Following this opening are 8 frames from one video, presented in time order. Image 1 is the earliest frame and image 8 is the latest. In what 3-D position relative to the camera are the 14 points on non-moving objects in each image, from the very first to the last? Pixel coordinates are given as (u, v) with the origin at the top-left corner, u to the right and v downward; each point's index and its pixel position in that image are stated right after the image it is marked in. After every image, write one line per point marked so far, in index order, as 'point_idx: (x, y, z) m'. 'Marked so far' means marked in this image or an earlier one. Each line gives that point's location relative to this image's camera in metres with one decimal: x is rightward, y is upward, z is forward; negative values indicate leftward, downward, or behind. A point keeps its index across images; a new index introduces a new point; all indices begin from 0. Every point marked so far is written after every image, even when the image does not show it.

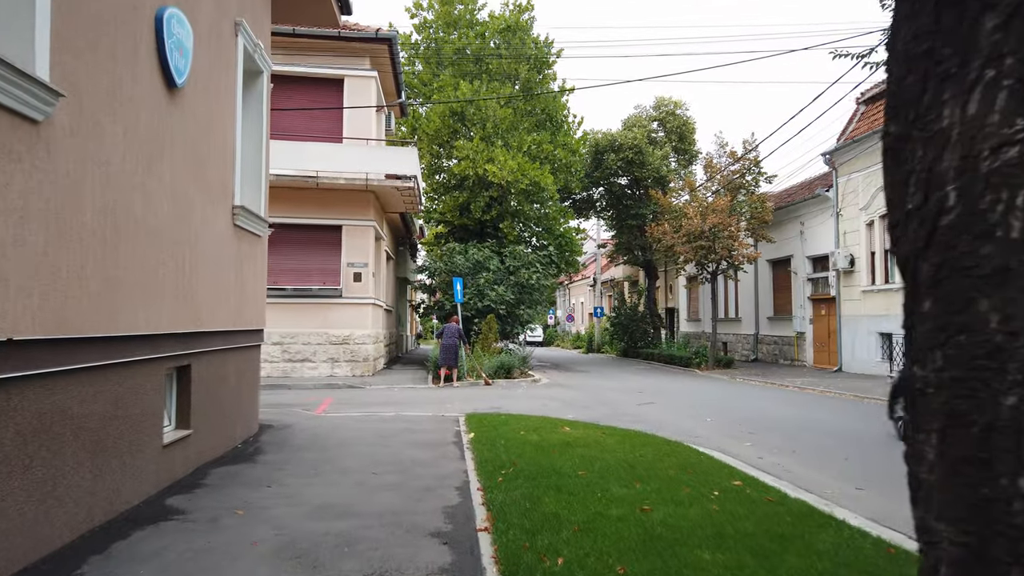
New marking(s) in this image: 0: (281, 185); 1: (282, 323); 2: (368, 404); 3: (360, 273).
0: (-5.6, +2.5, +18.0) m
1: (-5.6, -0.9, +18.1) m
2: (-2.5, -2.0, +12.8) m
3: (-3.8, +0.4, +18.6) m
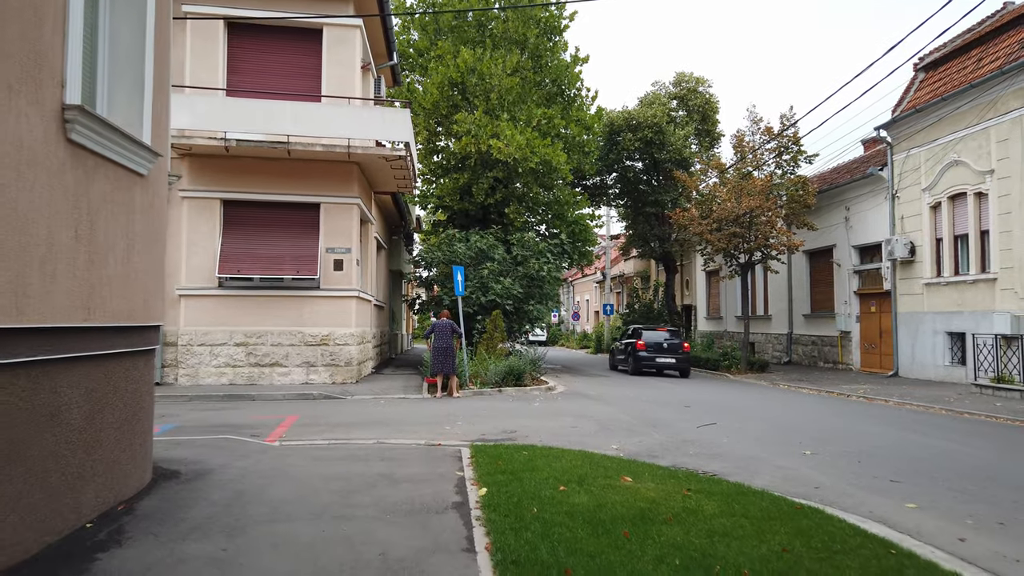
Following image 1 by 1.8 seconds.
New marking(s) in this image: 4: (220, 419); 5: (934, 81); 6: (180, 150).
0: (-5.4, +2.7, +14.9) m
1: (-5.3, -0.7, +15.1) m
2: (-2.2, -1.8, +9.8) m
3: (-3.6, +0.6, +15.6) m
4: (-4.0, -1.8, +10.3) m
5: (+11.1, +5.4, +19.7) m
6: (-6.5, +2.7, +14.7) m
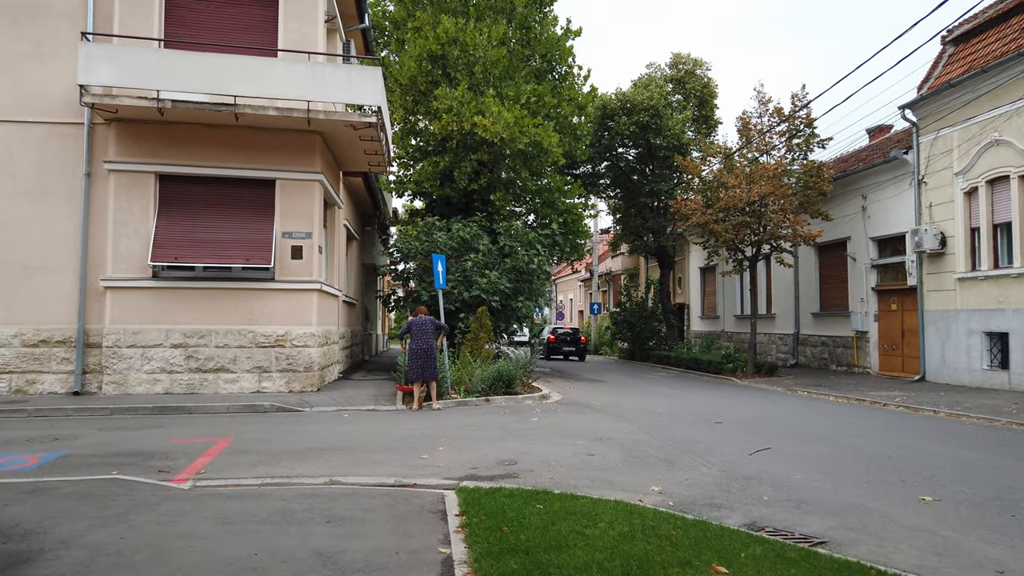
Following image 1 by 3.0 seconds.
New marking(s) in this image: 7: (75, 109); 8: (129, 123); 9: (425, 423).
0: (-5.5, +2.8, +12.6) m
1: (-5.5, -0.5, +12.7) m
2: (-2.3, -1.6, +7.5) m
3: (-3.8, +0.7, +13.3) m
4: (-4.1, -1.7, +8.0) m
5: (+10.8, +5.6, +17.7) m
6: (-6.7, +2.9, +12.3) m
7: (-7.4, +3.0, +12.7) m
8: (-6.5, +2.8, +12.6) m
9: (-1.1, -1.7, +9.6) m
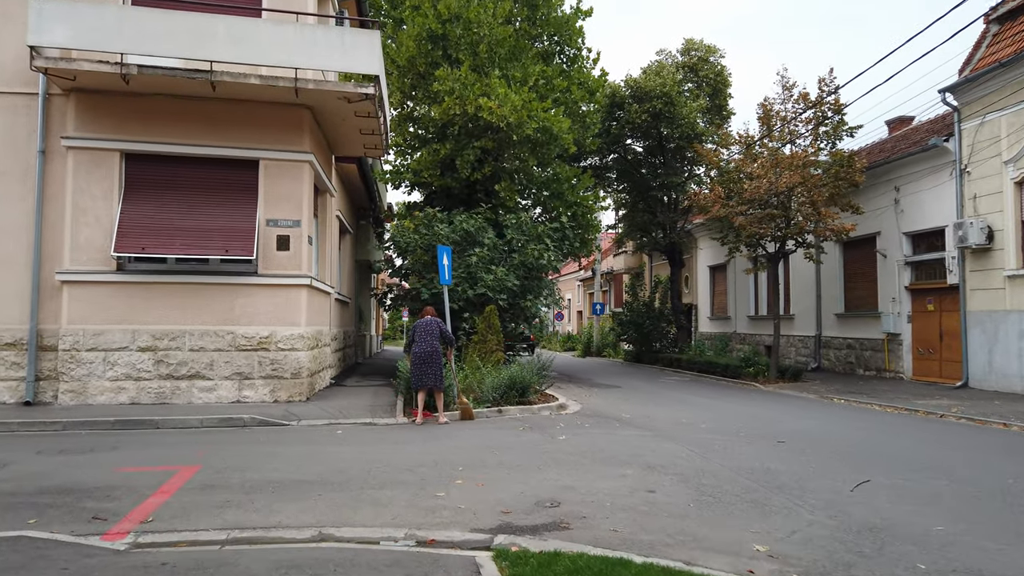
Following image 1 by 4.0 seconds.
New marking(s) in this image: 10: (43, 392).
0: (-5.3, +2.9, +11.0) m
1: (-5.3, -0.4, +11.1) m
2: (-2.0, -1.6, +5.9) m
3: (-3.5, +0.8, +11.7) m
4: (-3.8, -1.6, +6.4) m
5: (+11.0, +5.6, +16.3) m
6: (-6.4, +2.9, +10.7) m
7: (-7.2, +3.1, +11.1) m
8: (-6.2, +2.8, +11.0) m
9: (-0.8, -1.7, +8.1) m
10: (-6.7, -1.5, +10.8) m
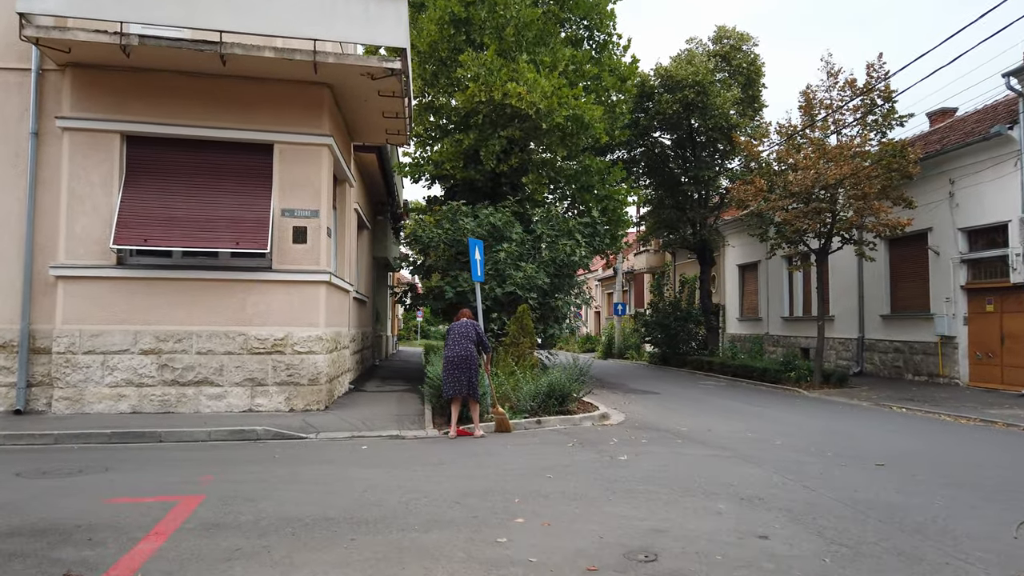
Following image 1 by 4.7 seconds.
0: (-4.7, +3.0, +9.9) m
1: (-4.7, -0.4, +10.0) m
2: (-1.5, -1.5, +4.8) m
3: (-2.9, +0.9, +10.6) m
4: (-3.3, -1.5, +5.3) m
5: (+11.6, +5.6, +15.0) m
6: (-5.9, +3.0, +9.6) m
7: (-6.6, +3.2, +10.1) m
8: (-5.7, +2.9, +10.0) m
9: (-0.3, -1.6, +7.0) m
10: (-6.2, -1.4, +9.8) m
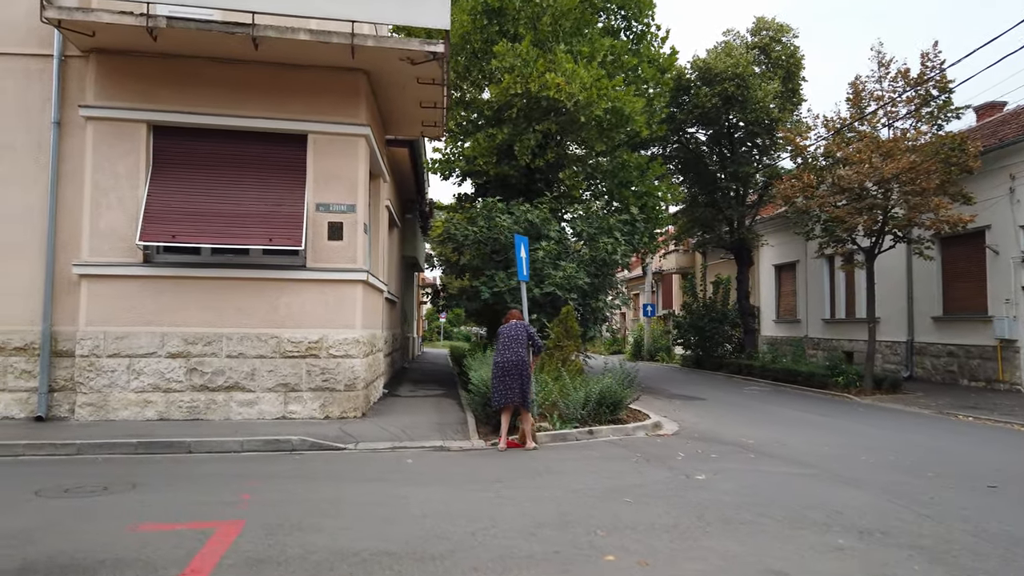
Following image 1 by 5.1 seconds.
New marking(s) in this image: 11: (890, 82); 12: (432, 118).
0: (-4.1, +3.0, +9.3) m
1: (-4.1, -0.4, +9.4) m
2: (-1.0, -1.5, +4.1) m
3: (-2.3, +0.9, +10.0) m
4: (-2.8, -1.5, +4.7) m
5: (+12.4, +5.6, +14.0) m
6: (-5.2, +3.0, +9.0) m
7: (-6.0, +3.2, +9.5) m
8: (-5.0, +2.9, +9.4) m
9: (+0.2, -1.6, +6.2) m
10: (-5.6, -1.4, +9.2) m
11: (+9.2, +5.0, +18.3) m
12: (-1.3, +2.8, +12.2) m
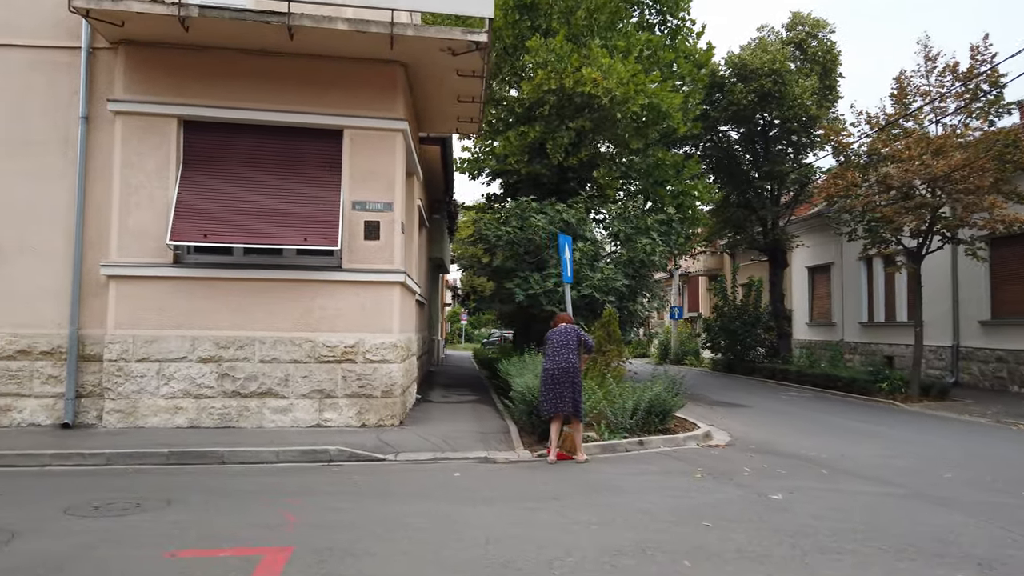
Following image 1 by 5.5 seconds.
0: (-3.5, +3.0, +8.9) m
1: (-3.5, -0.4, +9.0) m
2: (-0.5, -1.5, +3.7) m
3: (-1.7, +0.8, +9.5) m
4: (-2.3, -1.5, +4.2) m
5: (+13.1, +5.5, +13.3) m
6: (-4.7, +3.0, +8.7) m
7: (-5.4, +3.2, +9.2) m
8: (-4.5, +2.9, +9.0) m
9: (+0.7, -1.6, +5.7) m
10: (-5.0, -1.5, +8.8) m
11: (+10.0, +5.0, +17.6) m
12: (-0.7, +2.7, +11.7) m
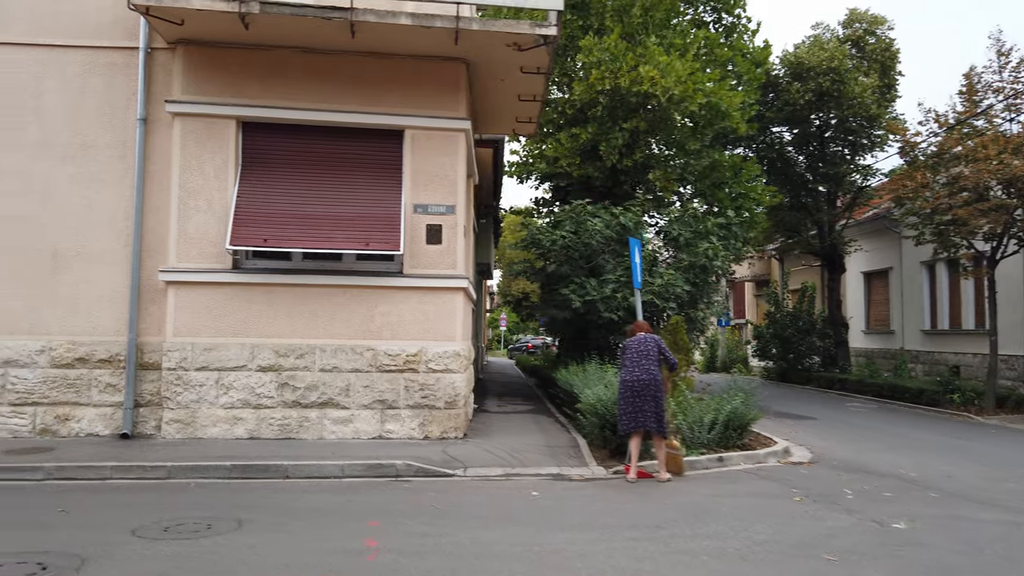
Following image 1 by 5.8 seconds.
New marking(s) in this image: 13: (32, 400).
0: (-2.7, +2.9, +8.6) m
1: (-2.7, -0.5, +8.7) m
2: (0.0, -1.5, +3.2) m
3: (-0.9, +0.8, +9.1) m
4: (-1.7, -1.6, +3.9) m
5: (+14.0, +5.4, +12.3) m
6: (-3.9, +2.9, +8.5) m
7: (-4.6, +3.1, +9.0) m
8: (-3.6, +2.8, +8.8) m
9: (+1.4, -1.7, +5.2) m
10: (-4.2, -1.5, +8.6) m
11: (+11.2, +4.8, +16.7) m
12: (+0.3, +2.6, +11.3) m
13: (-5.4, -1.3, +8.5) m
